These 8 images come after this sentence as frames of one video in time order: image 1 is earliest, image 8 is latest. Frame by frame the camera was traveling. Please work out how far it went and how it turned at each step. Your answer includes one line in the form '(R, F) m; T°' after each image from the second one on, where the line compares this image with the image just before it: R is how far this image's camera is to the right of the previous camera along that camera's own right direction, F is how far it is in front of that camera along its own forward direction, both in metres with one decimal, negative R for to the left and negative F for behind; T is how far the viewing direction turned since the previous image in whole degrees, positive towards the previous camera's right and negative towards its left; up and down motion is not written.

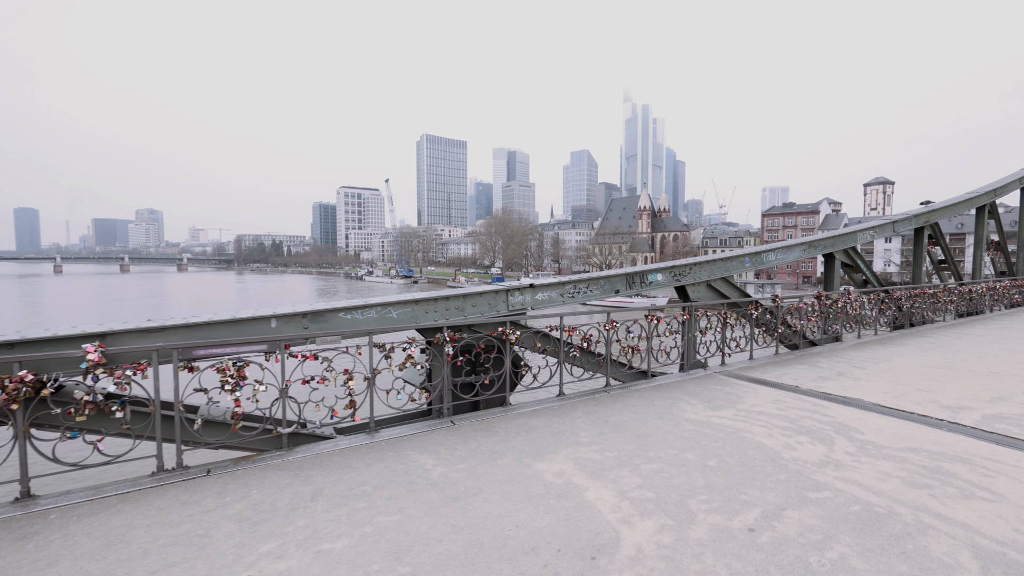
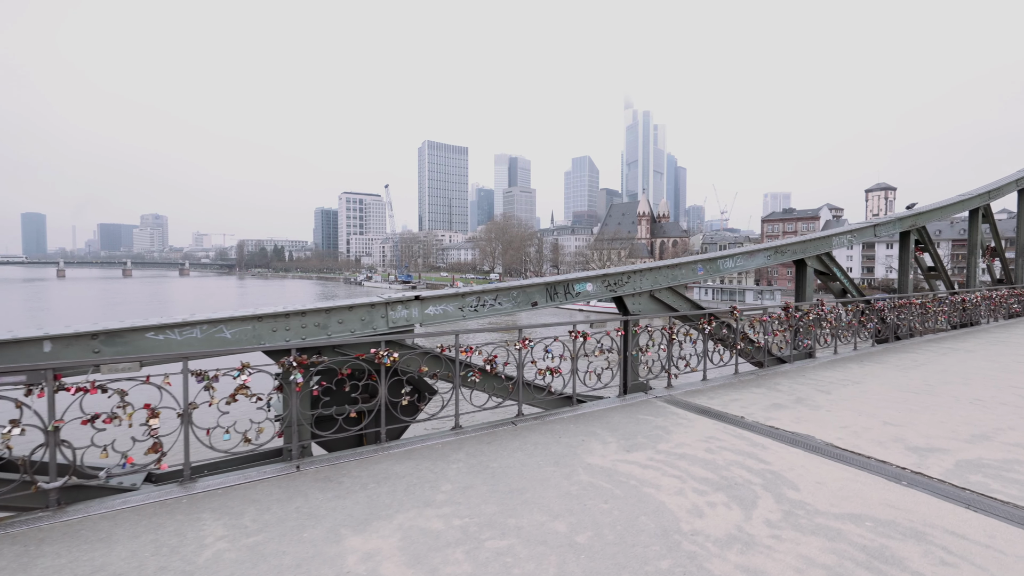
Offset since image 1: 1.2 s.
(+1.0, +0.8) m; 0°
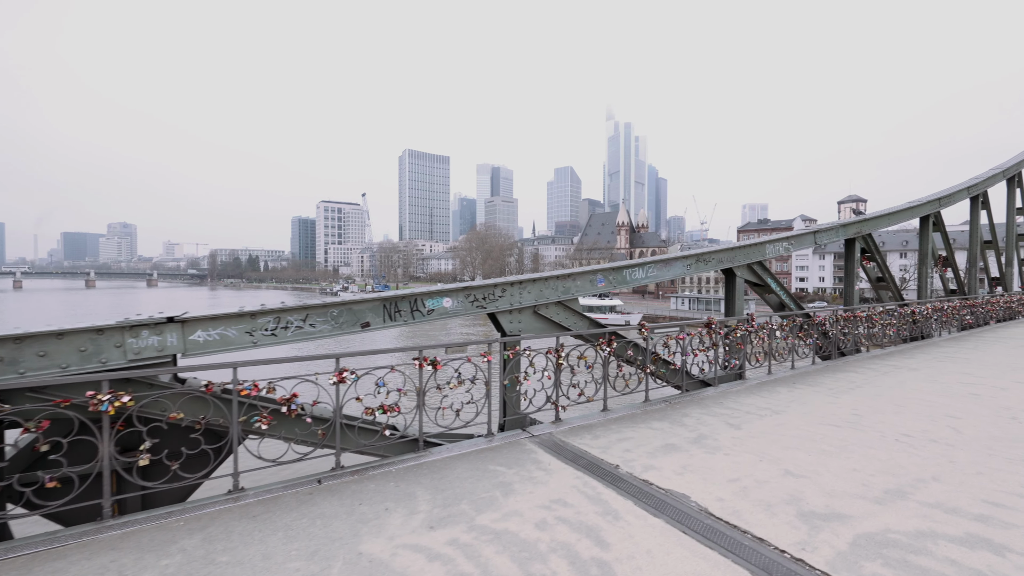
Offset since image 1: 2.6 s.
(+1.3, +0.9) m; +2°
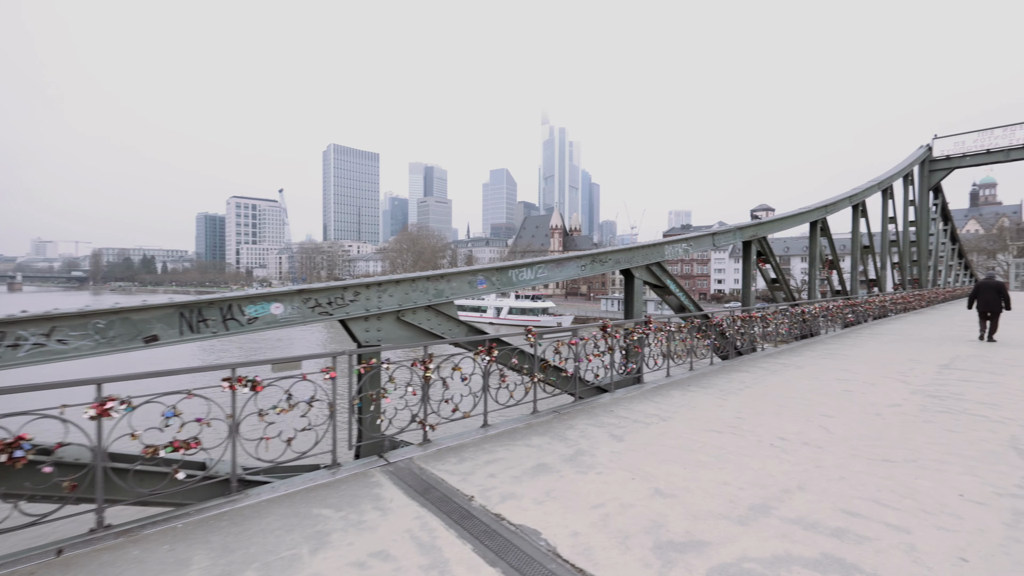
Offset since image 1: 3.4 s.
(+0.7, +0.5) m; +8°
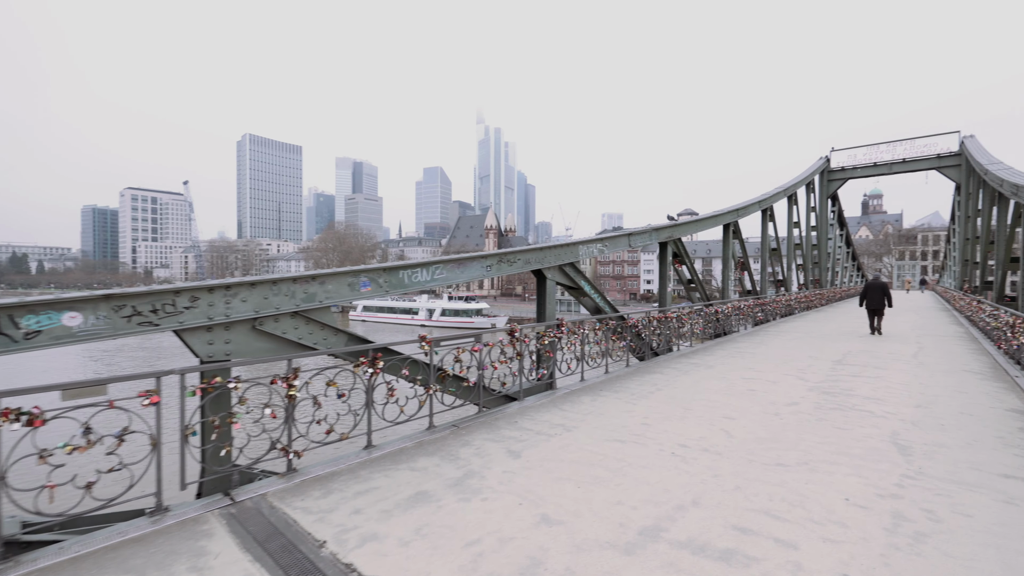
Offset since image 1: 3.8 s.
(+0.4, +0.4) m; +8°
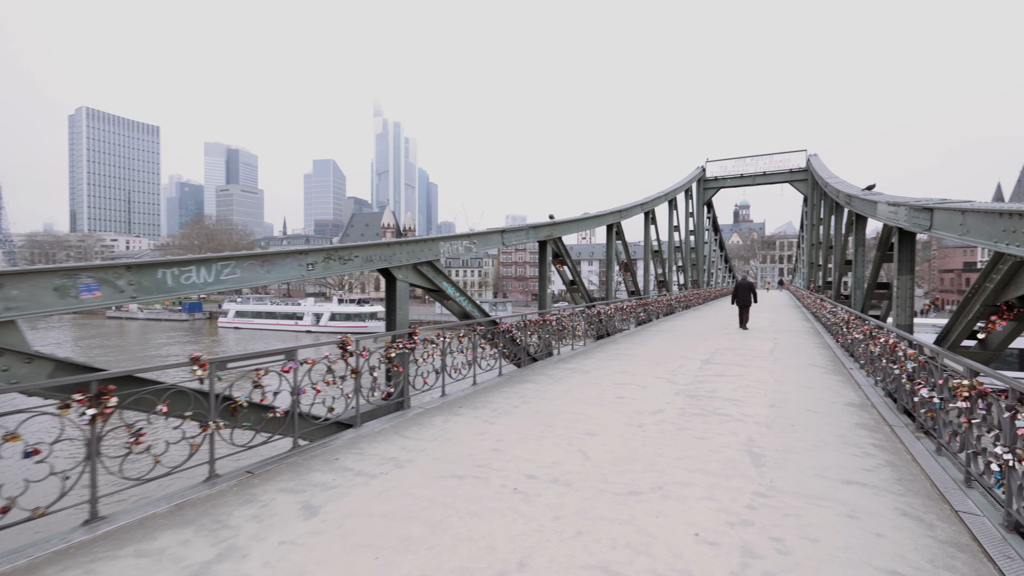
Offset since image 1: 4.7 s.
(+0.7, +0.7) m; +12°
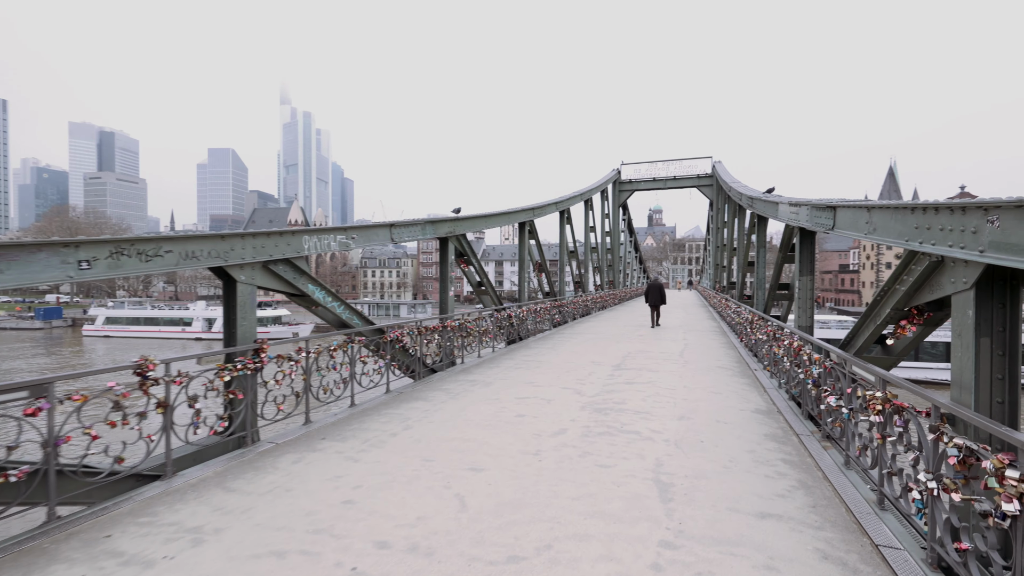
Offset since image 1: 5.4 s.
(+0.5, +0.8) m; +9°
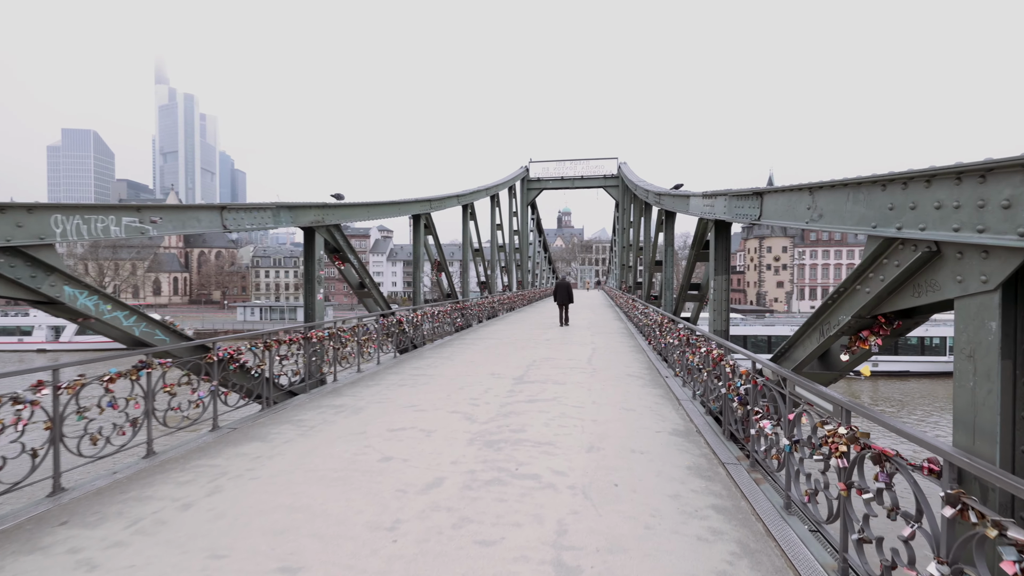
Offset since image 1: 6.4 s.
(+0.4, +1.1) m; +11°
